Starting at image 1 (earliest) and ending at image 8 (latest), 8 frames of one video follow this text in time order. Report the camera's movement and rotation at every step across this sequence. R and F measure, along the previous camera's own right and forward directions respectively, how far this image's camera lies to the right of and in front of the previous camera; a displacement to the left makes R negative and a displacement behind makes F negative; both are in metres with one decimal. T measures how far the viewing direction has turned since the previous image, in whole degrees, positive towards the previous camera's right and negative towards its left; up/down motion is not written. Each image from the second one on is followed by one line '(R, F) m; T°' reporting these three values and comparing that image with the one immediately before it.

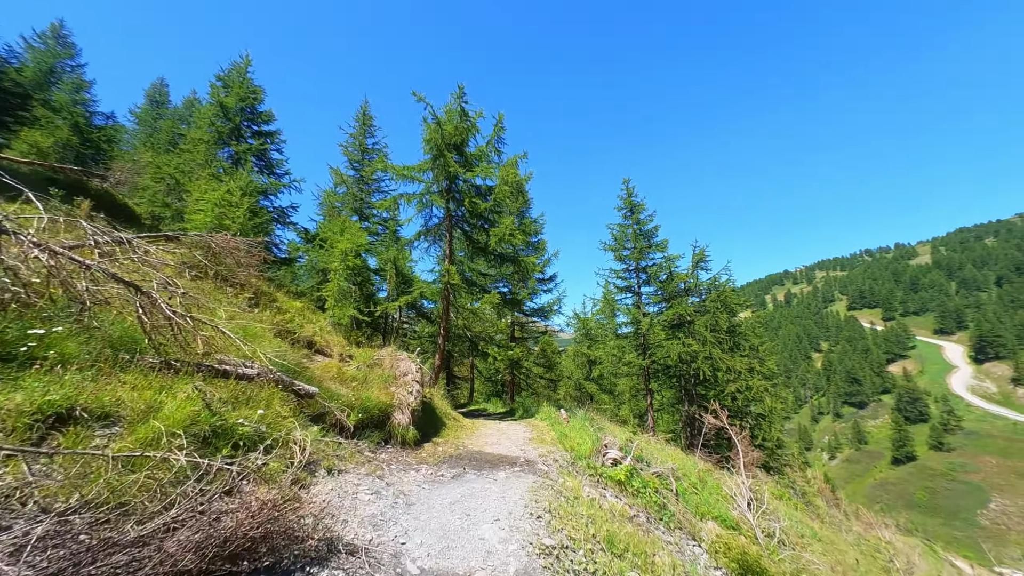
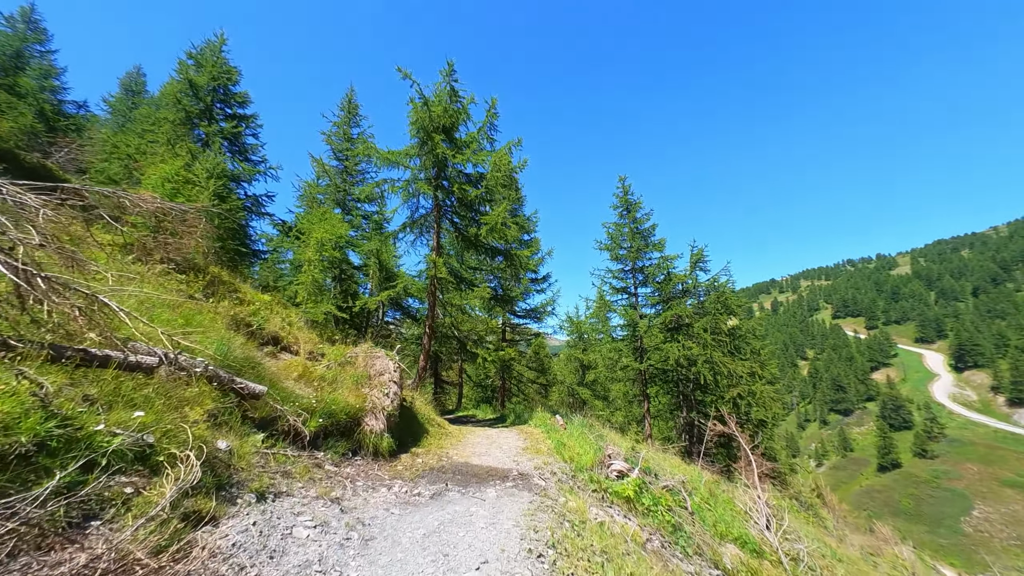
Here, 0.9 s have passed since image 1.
(0.0, +1.0) m; +1°
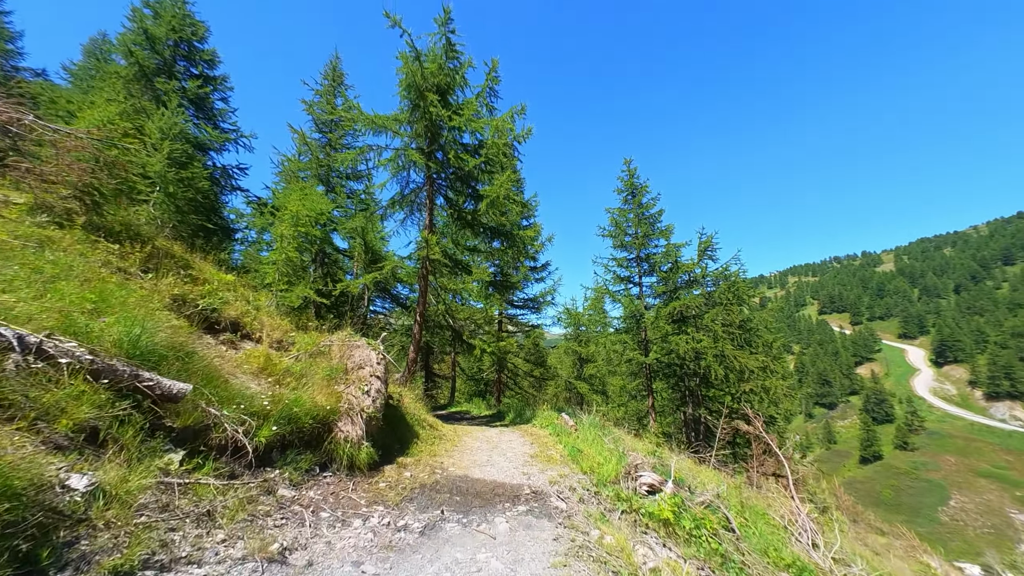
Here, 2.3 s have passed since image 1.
(-0.3, +1.3) m; +1°
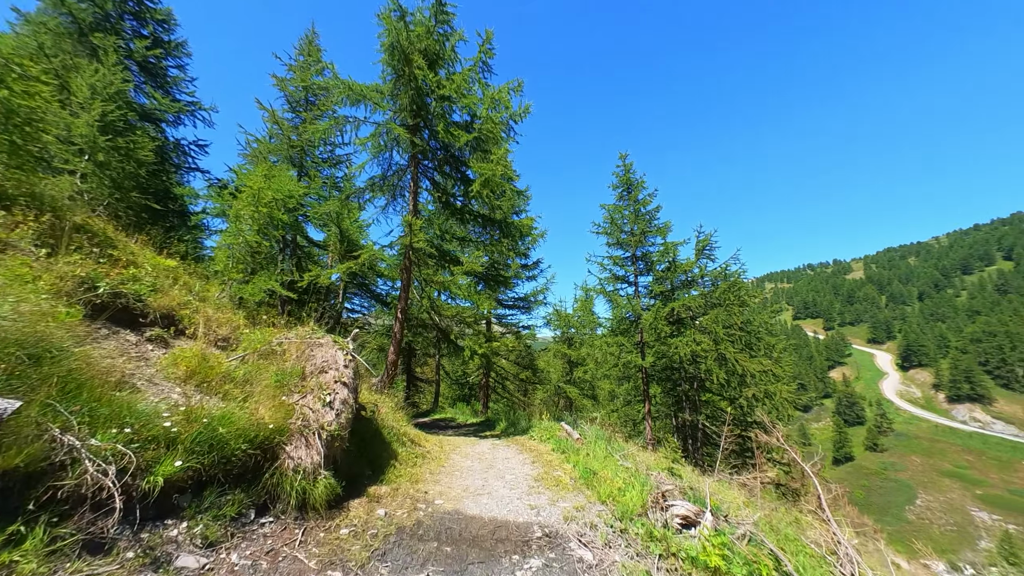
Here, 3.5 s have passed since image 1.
(-0.3, +1.2) m; +3°
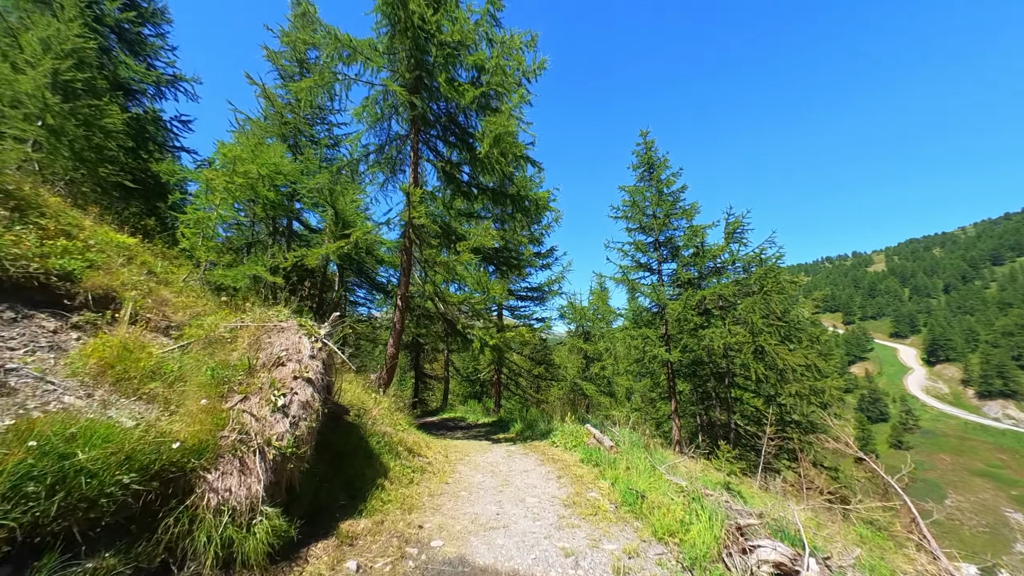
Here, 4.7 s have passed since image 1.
(-0.1, +1.3) m; -2°
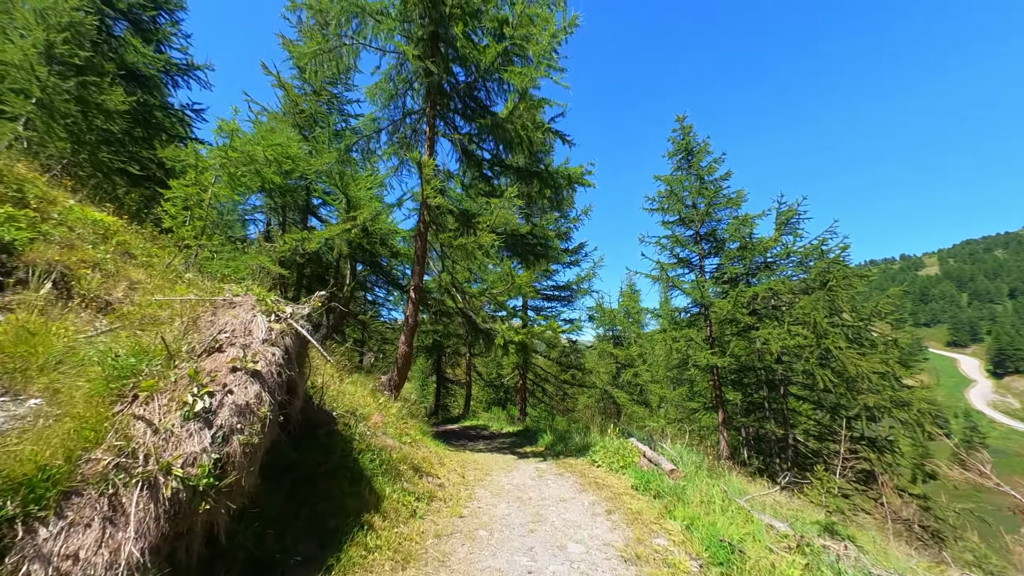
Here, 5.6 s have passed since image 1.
(-0.1, +1.2) m; -4°
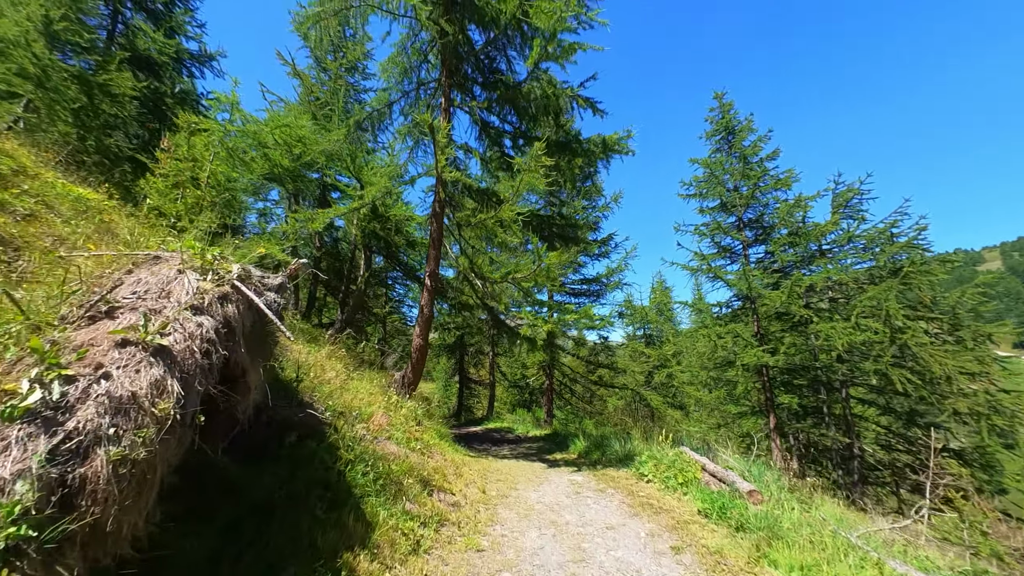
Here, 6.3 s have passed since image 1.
(-0.1, +0.9) m; -4°
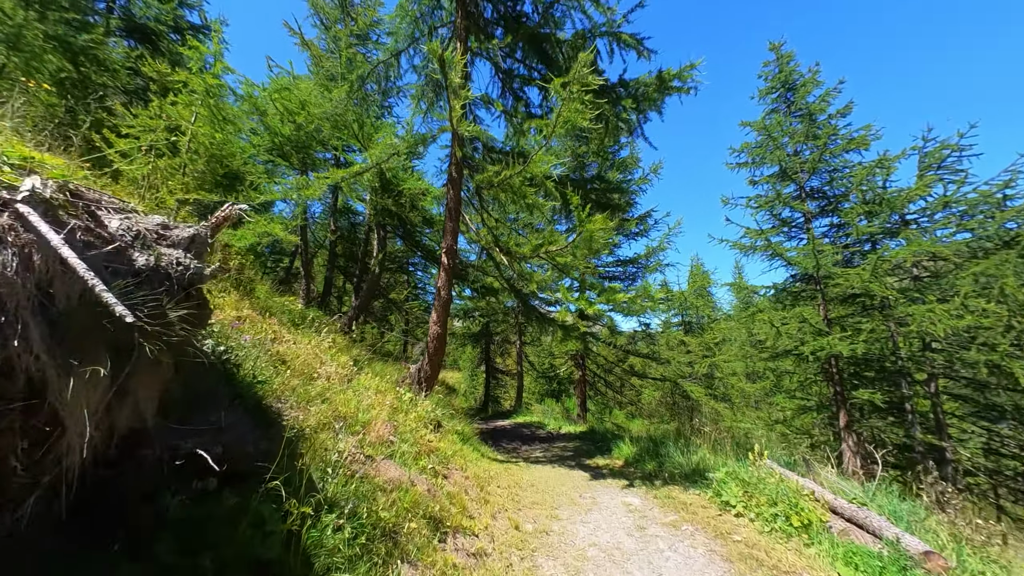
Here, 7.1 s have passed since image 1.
(-0.1, +1.1) m; -4°
